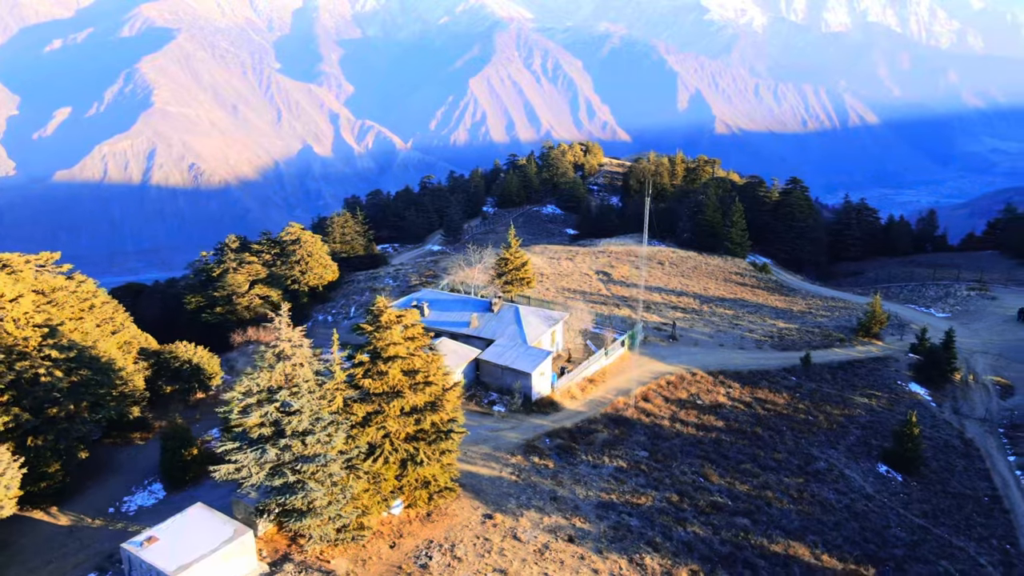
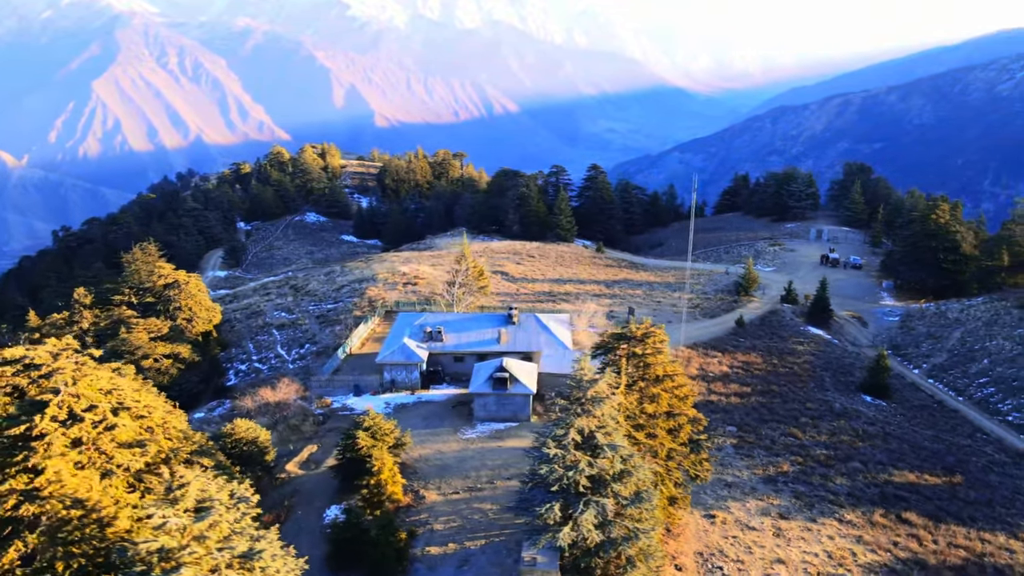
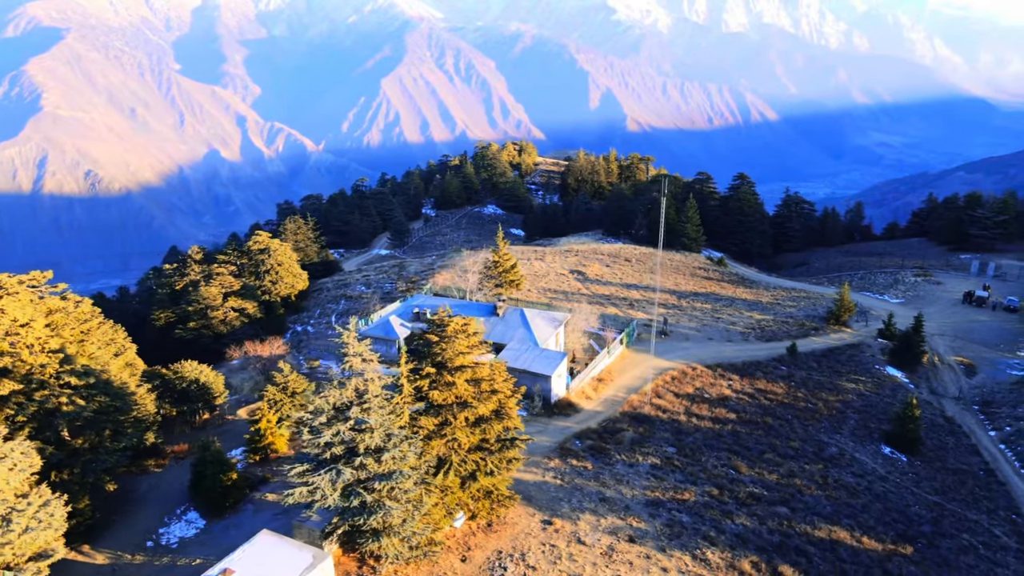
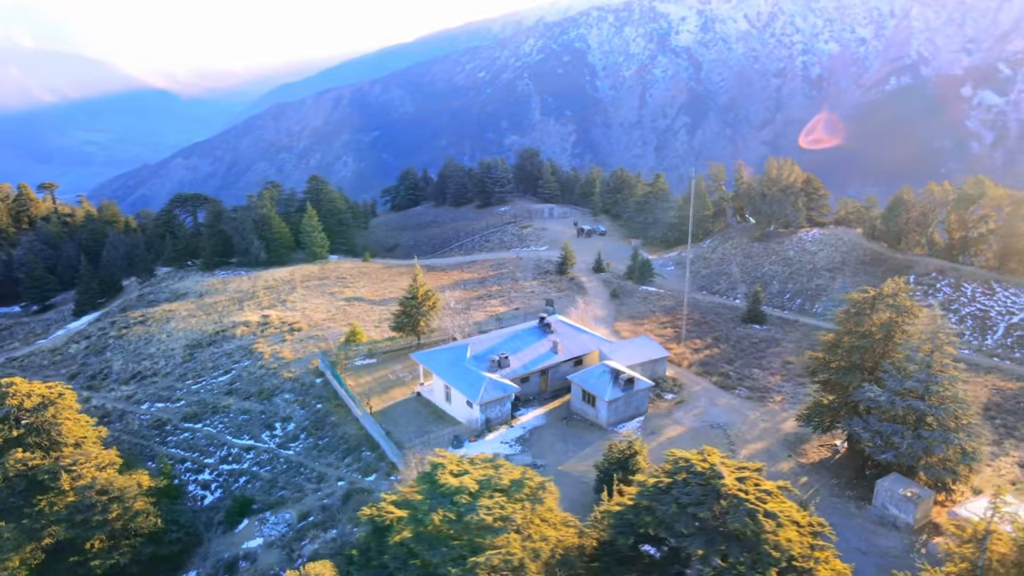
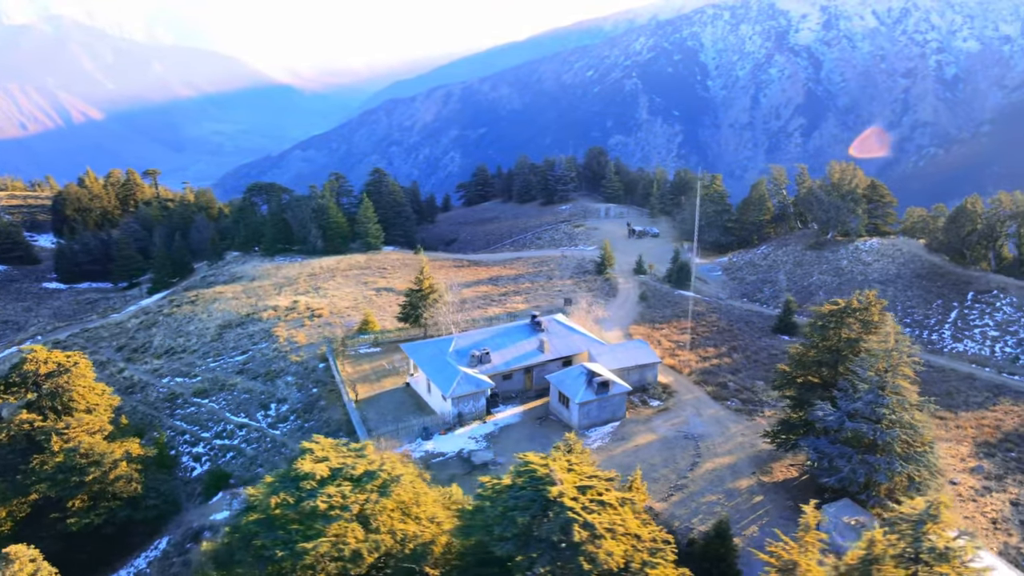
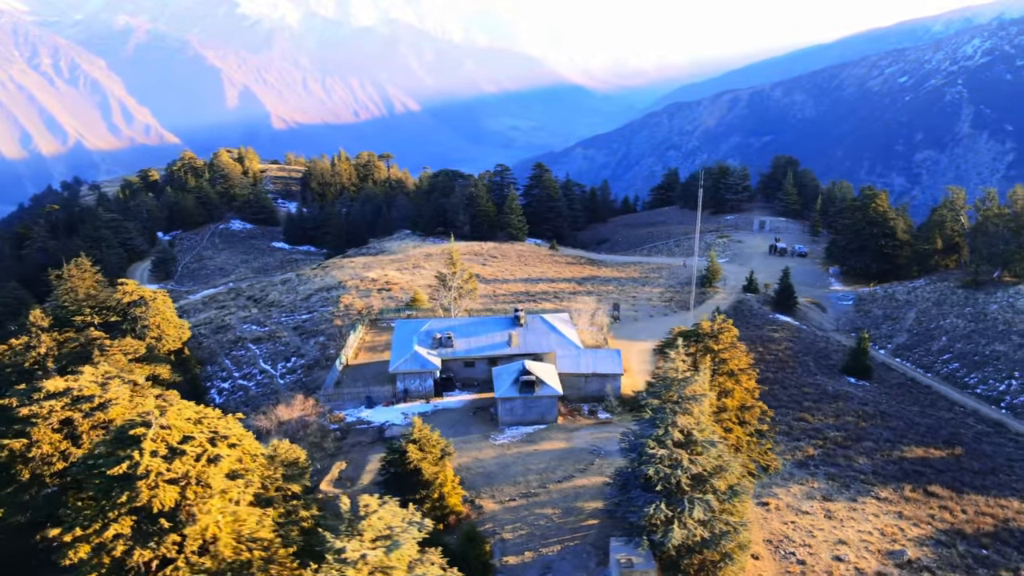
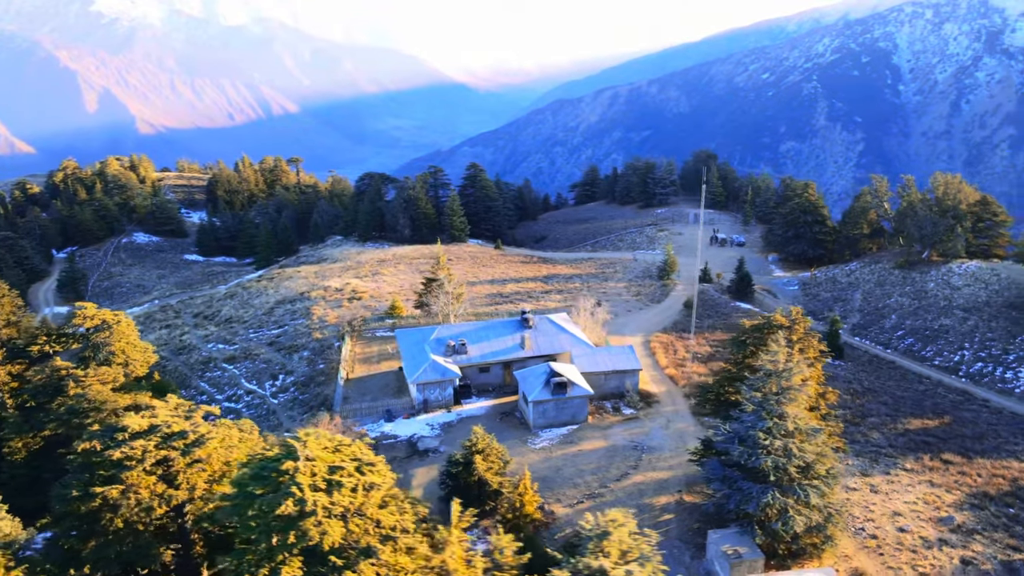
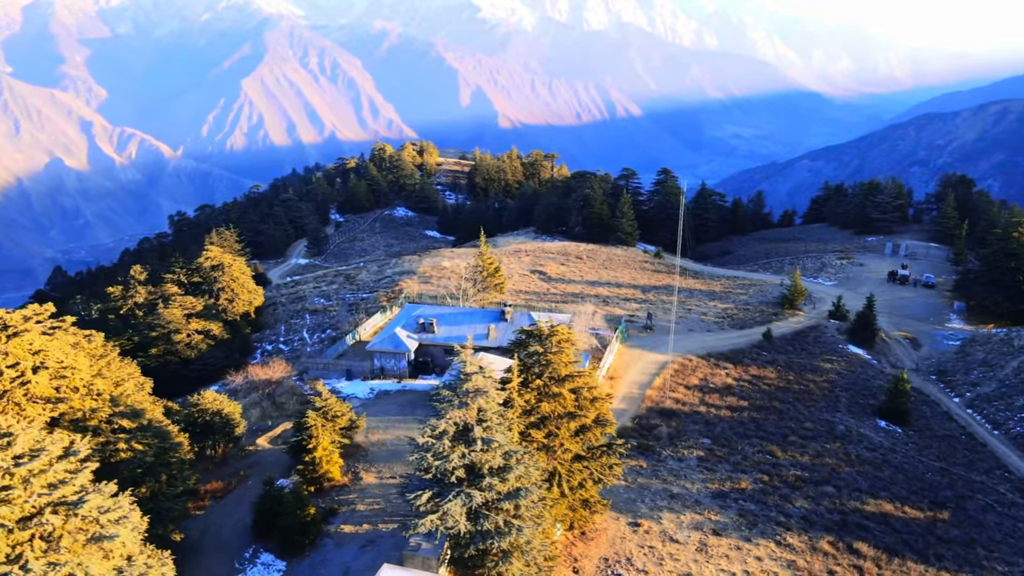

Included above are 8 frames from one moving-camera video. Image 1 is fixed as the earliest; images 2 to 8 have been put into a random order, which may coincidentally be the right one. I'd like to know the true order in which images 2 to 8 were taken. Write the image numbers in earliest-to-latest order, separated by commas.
3, 8, 2, 6, 7, 5, 4
